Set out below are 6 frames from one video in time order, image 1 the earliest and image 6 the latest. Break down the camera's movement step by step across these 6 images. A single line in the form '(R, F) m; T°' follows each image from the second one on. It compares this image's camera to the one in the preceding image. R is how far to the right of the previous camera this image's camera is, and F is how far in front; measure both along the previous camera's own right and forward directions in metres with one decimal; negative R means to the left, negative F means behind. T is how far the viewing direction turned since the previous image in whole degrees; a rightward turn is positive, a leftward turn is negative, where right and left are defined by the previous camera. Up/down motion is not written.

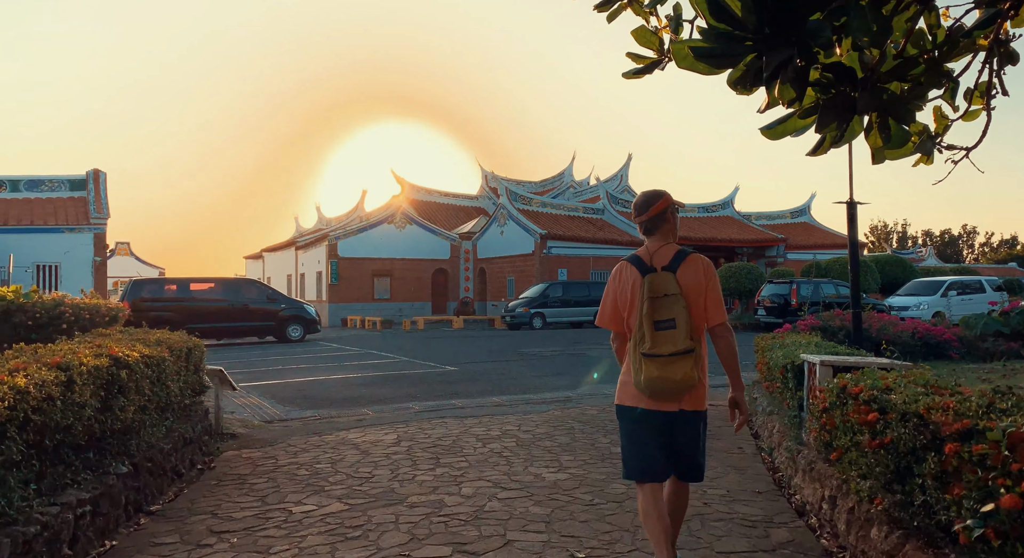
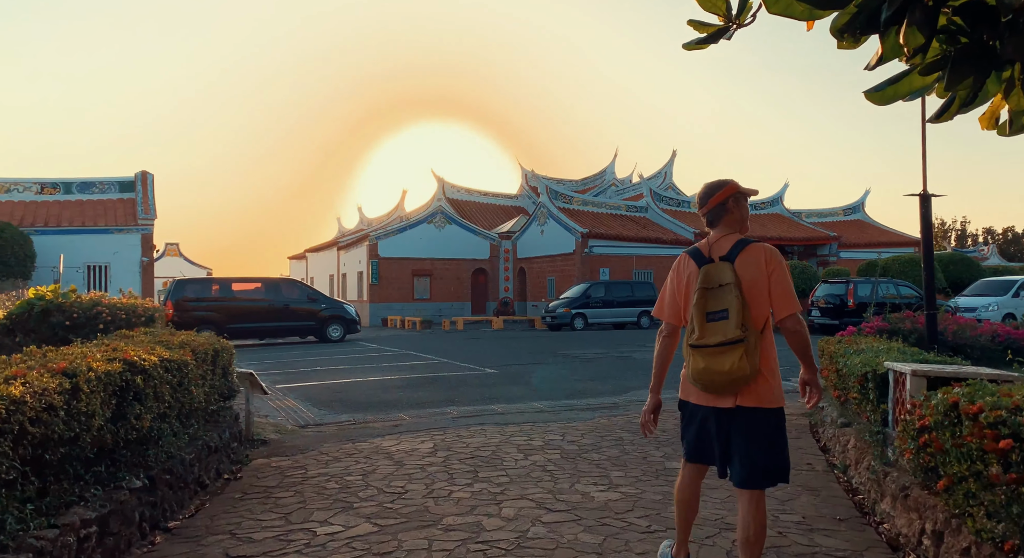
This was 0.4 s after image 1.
(0.0, +0.4) m; -3°
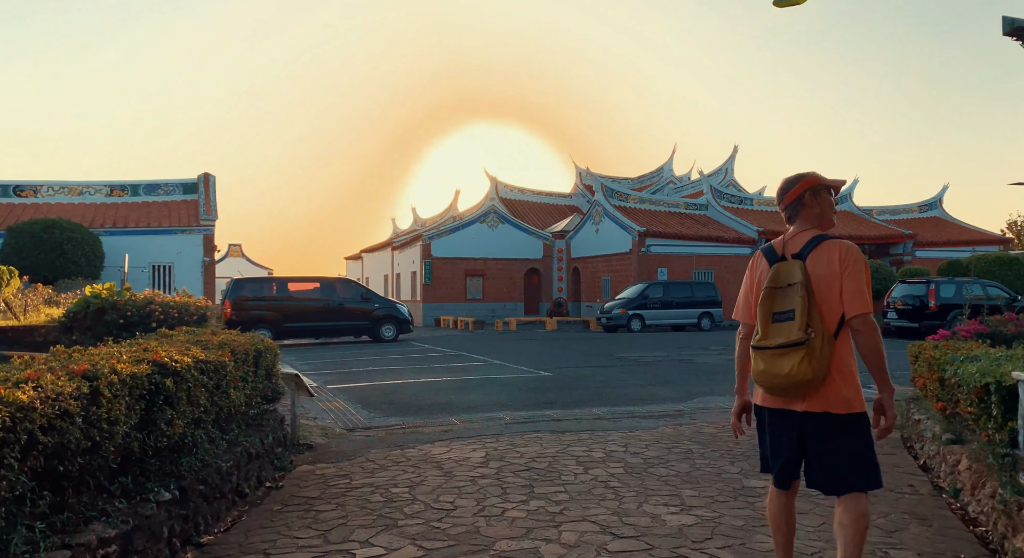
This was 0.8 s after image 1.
(0.0, +0.5) m; -4°
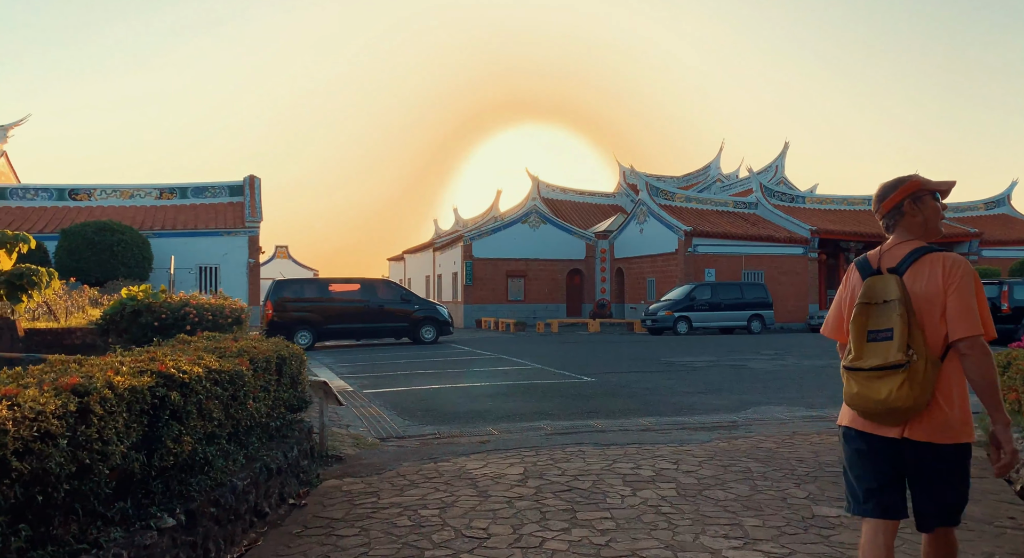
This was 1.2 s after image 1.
(0.0, +0.4) m; -3°
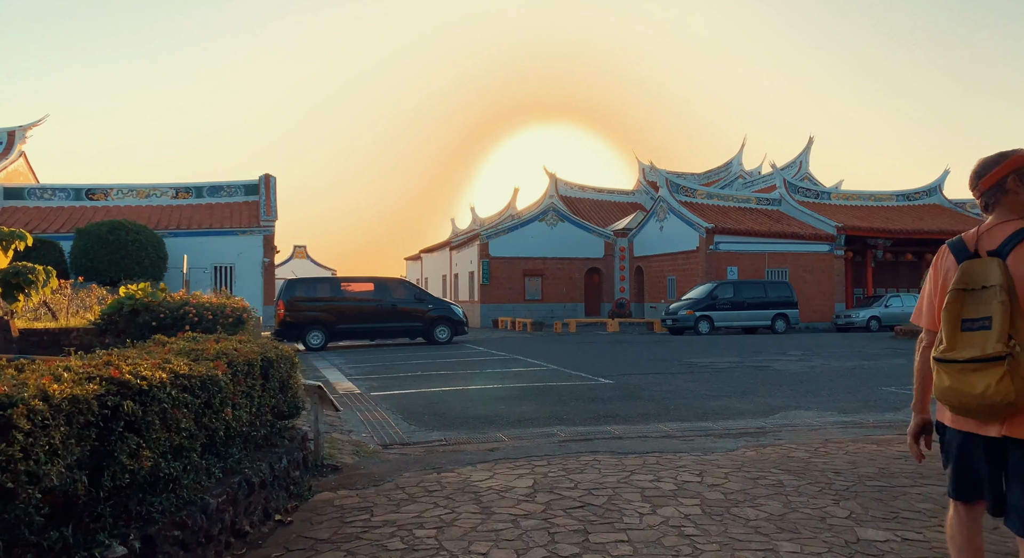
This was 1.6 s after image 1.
(+0.1, +0.5) m; -1°
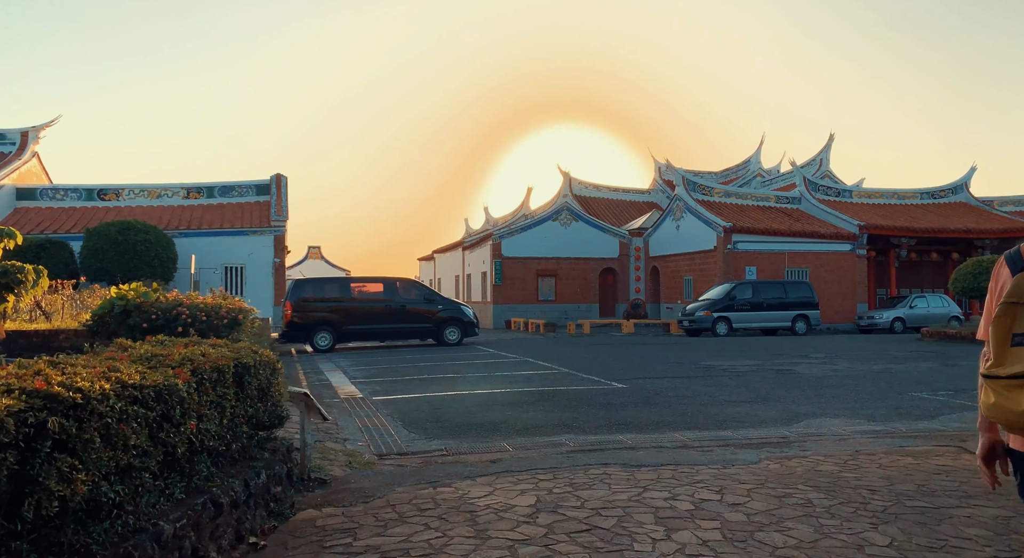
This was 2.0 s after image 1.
(+0.1, +0.5) m; -1°
